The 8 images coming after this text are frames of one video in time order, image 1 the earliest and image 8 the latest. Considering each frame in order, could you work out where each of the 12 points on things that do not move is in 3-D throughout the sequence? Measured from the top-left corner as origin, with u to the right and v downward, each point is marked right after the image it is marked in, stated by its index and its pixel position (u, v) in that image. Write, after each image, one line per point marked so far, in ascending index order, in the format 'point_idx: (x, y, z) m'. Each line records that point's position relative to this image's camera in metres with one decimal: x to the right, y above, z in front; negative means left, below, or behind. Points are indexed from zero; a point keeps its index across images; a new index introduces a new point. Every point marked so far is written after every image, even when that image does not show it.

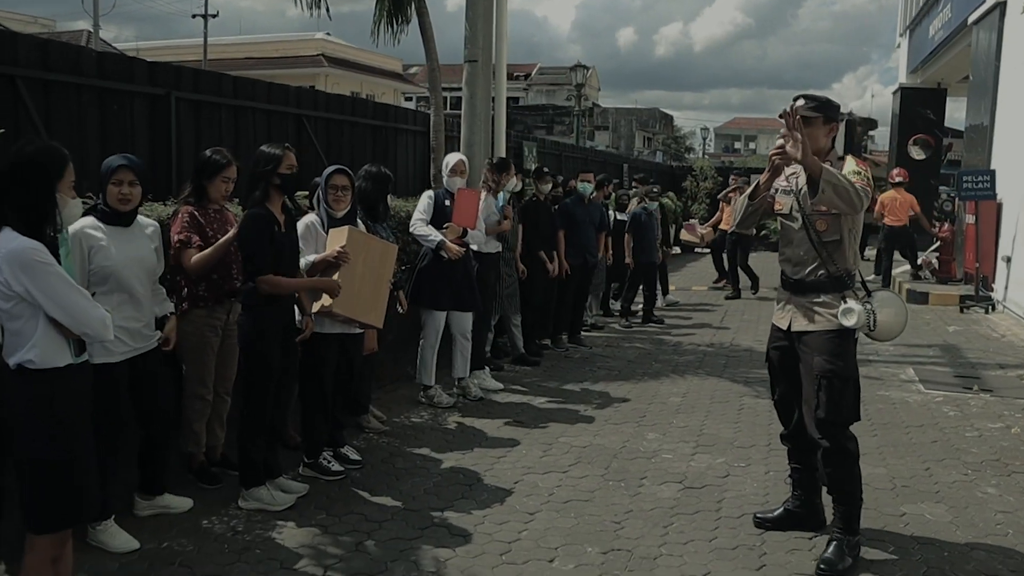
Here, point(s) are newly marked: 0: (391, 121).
0: (-1.2, +1.7, +9.3) m
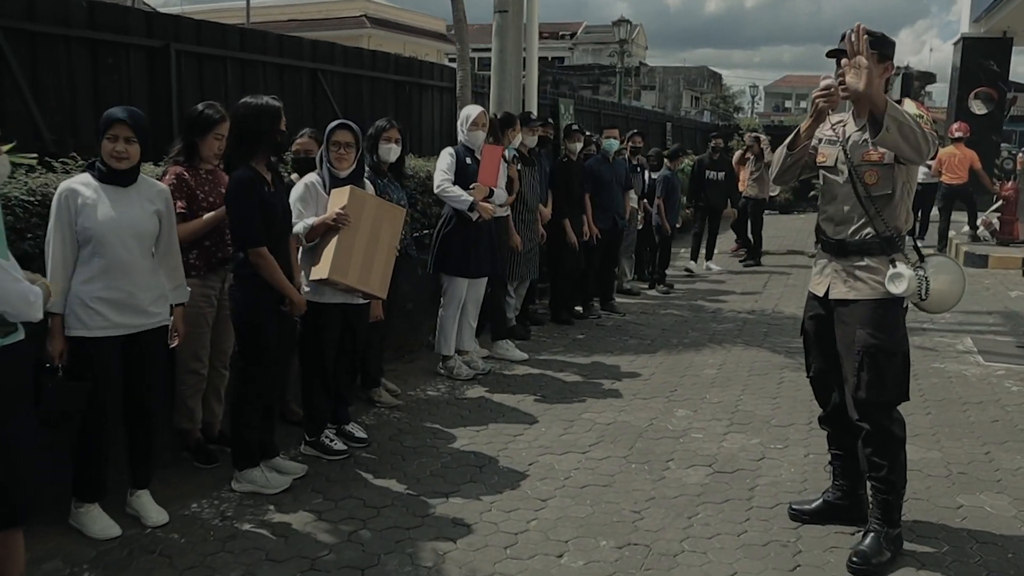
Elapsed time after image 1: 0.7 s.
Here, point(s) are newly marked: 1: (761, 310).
0: (-0.9, +2.0, +8.9) m
1: (+2.5, -0.2, +9.3) m
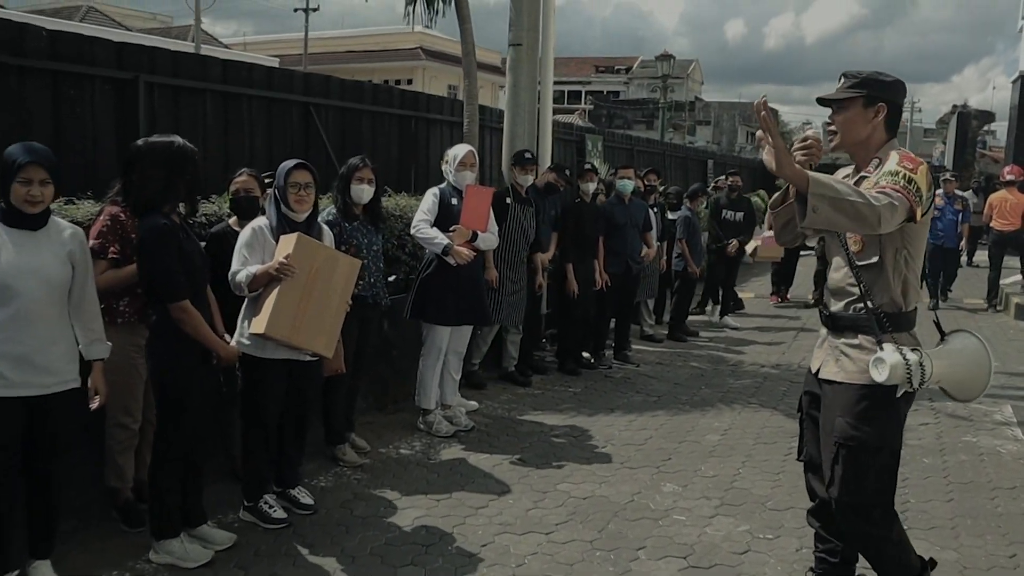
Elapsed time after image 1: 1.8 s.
0: (-0.8, +1.6, +8.5) m
1: (+2.6, -0.7, +8.7) m
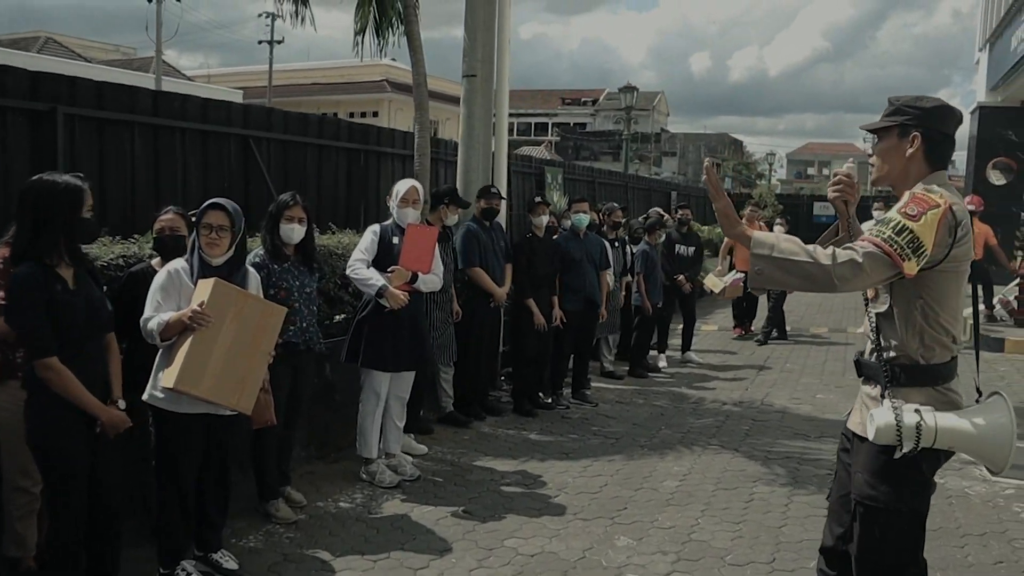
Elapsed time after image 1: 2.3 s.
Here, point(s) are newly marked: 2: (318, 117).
0: (-1.3, +1.3, +8.3) m
1: (+2.2, -1.0, +8.4) m
2: (-1.6, +1.4, +7.6) m
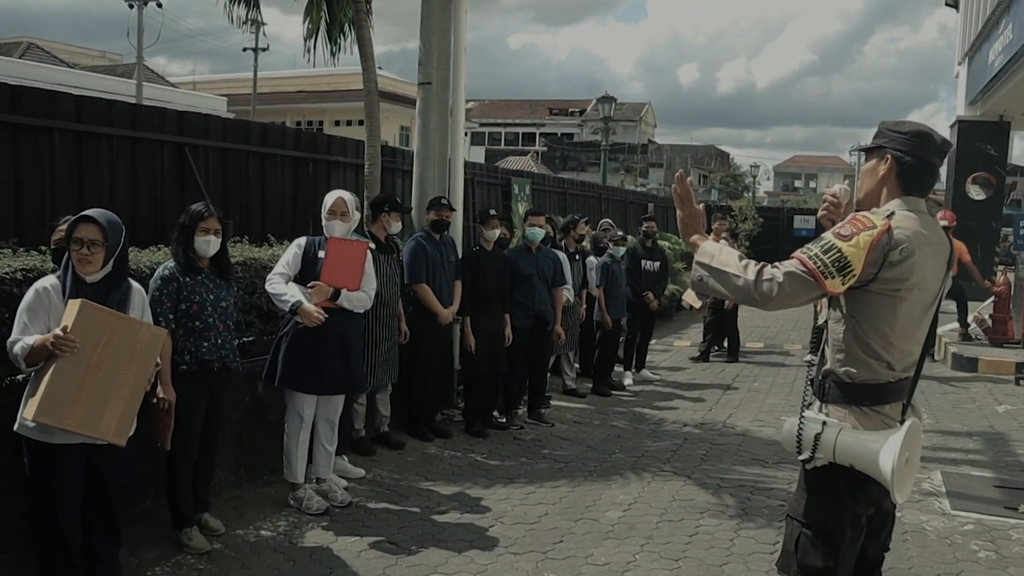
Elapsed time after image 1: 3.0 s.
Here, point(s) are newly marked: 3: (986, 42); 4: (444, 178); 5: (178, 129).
0: (-1.7, +1.2, +8.0) m
1: (+1.7, -1.2, +8.1) m
2: (-2.0, +1.3, +7.3) m
3: (+8.5, +4.4, +16.7) m
4: (-0.6, +1.0, +8.5) m
5: (-2.4, +1.1, +6.5) m
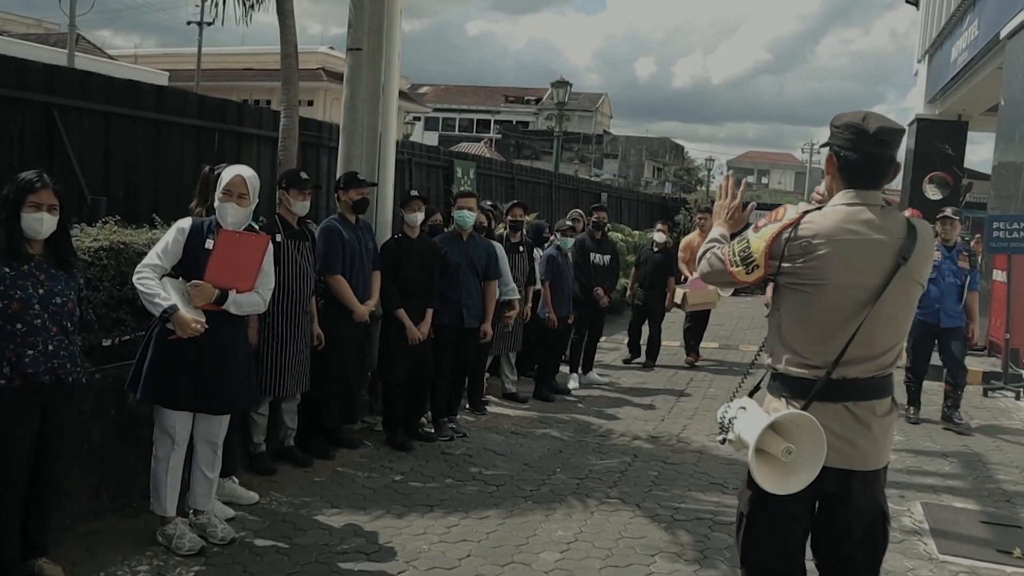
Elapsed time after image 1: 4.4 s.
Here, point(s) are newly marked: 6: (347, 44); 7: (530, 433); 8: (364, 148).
0: (-2.1, +1.3, +7.0) m
1: (+1.2, -1.2, +7.4) m
2: (-2.4, +1.4, +6.3) m
3: (+7.6, +4.4, +16.1) m
4: (-1.1, +1.1, +7.5) m
5: (-2.8, +1.2, +5.5) m
6: (-1.4, +2.0, +7.5) m
7: (+0.2, -1.1, +7.3) m
8: (-1.2, +1.1, +7.5) m
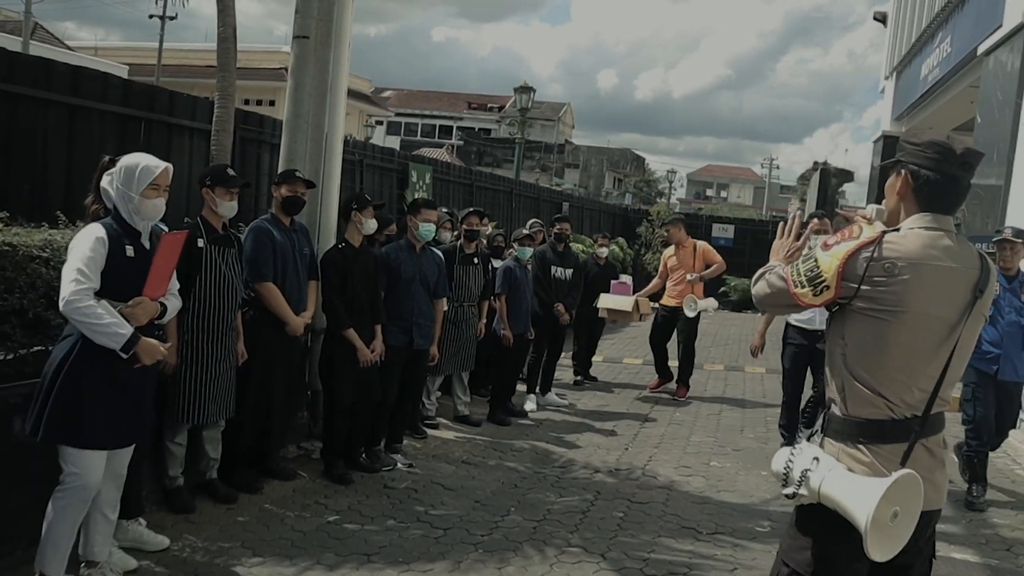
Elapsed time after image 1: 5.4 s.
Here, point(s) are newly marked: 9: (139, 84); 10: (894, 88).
0: (-2.4, +1.2, +6.2) m
1: (+0.8, -1.3, +6.8) m
2: (-2.7, +1.3, +5.6) m
3: (+7.0, +4.0, +15.9) m
4: (-1.5, +1.0, +6.9) m
5: (-3.0, +1.2, +4.8) m
6: (-1.6, +1.9, +6.8) m
7: (-0.2, -1.3, +6.7) m
8: (-1.5, +1.0, +6.8) m
9: (-2.5, +1.3, +6.1) m
10: (+7.7, +4.0, +18.6) m
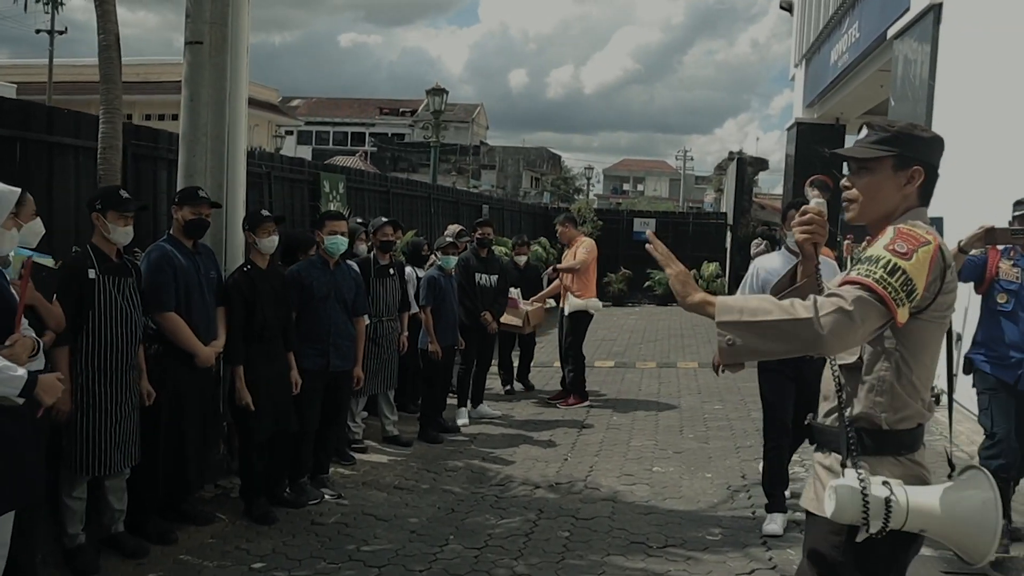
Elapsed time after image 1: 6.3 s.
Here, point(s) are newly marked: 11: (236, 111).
0: (-2.9, +1.0, +5.7) m
1: (+0.4, -1.3, +6.5) m
2: (-3.2, +1.1, +5.0) m
3: (+5.5, +4.3, +16.1) m
4: (-2.0, +0.8, +6.4) m
5: (-3.4, +0.9, +4.2) m
6: (-2.3, +1.7, +6.4) m
7: (-0.6, -1.4, +6.3) m
8: (-2.1, +0.9, +6.3) m
9: (-3.0, +1.1, +5.5) m
10: (+5.9, +4.3, +18.8) m
11: (-2.0, +1.2, +6.5) m
